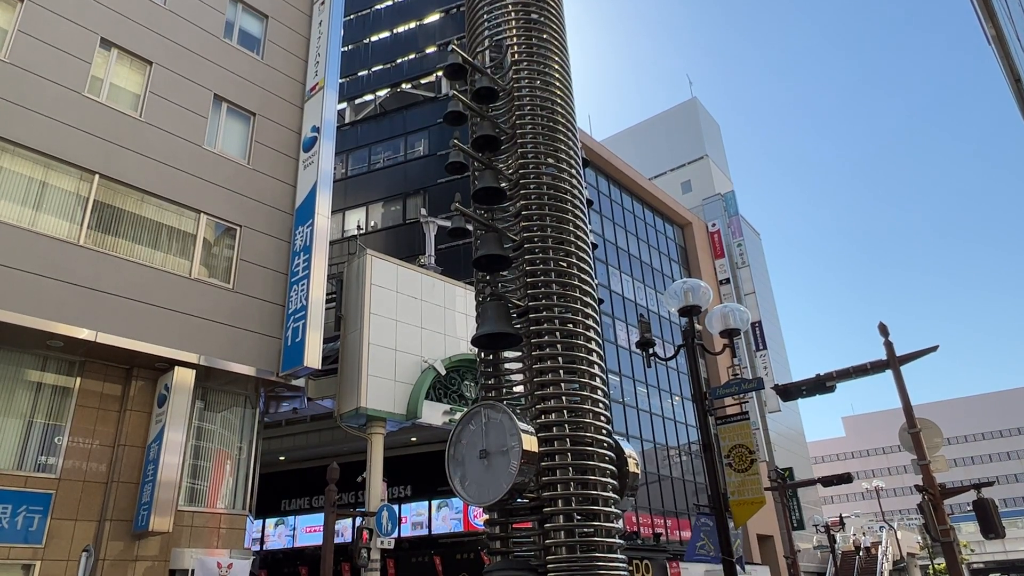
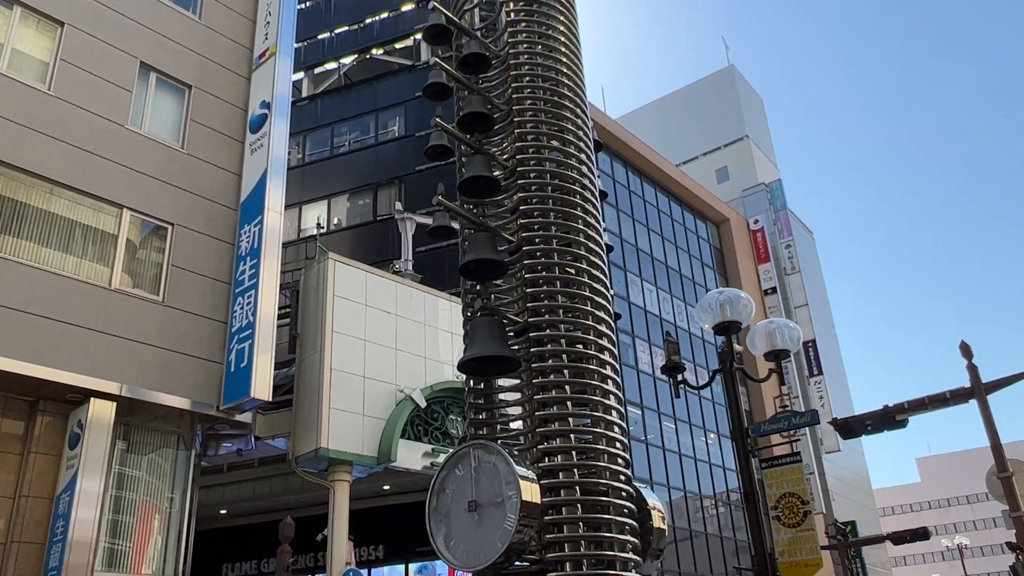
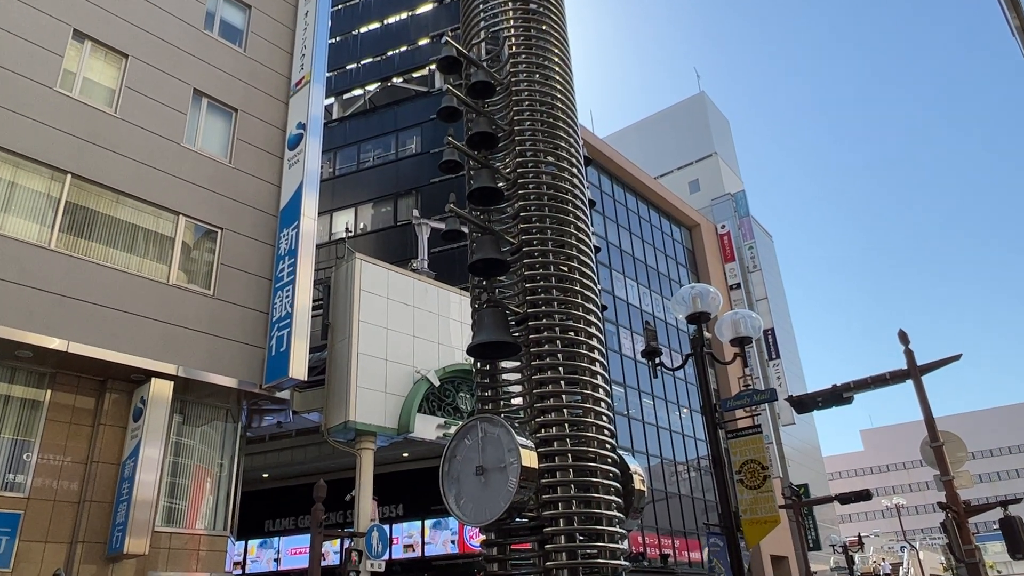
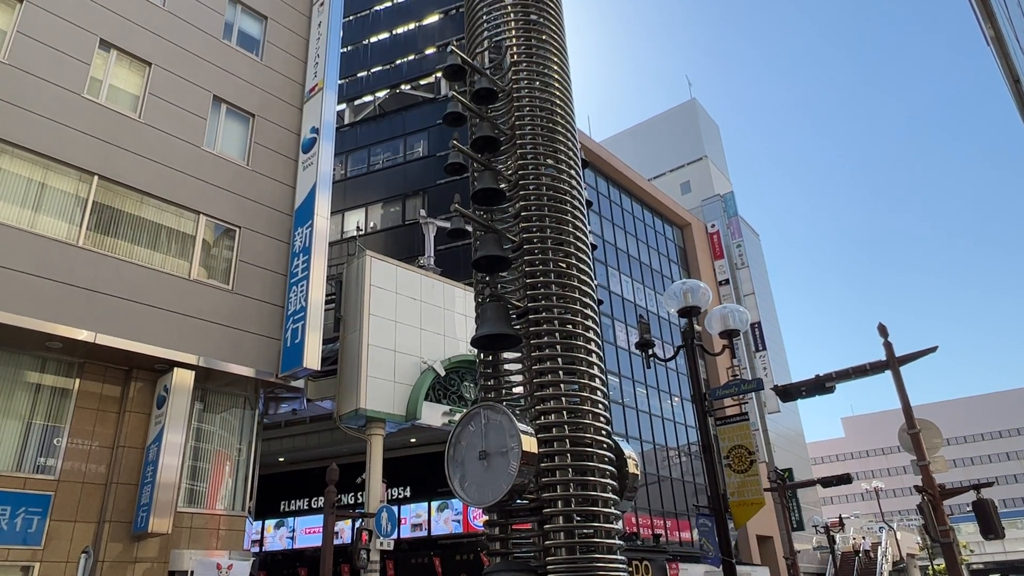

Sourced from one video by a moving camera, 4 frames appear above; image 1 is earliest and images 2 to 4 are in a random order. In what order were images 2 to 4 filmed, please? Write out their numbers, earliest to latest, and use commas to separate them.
4, 3, 2
